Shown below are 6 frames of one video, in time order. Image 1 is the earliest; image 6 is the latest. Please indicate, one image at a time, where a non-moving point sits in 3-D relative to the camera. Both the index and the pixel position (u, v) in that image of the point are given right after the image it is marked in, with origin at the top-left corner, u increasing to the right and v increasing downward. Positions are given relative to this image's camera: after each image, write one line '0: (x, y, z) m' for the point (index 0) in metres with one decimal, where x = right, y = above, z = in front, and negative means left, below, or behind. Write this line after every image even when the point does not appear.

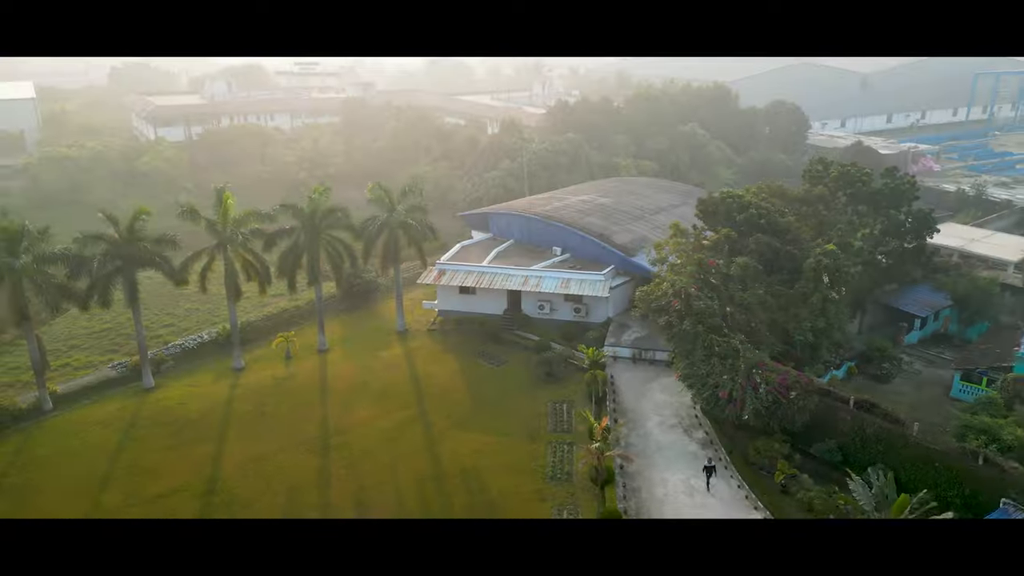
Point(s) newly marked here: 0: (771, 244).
0: (+6.8, +1.2, +17.6) m
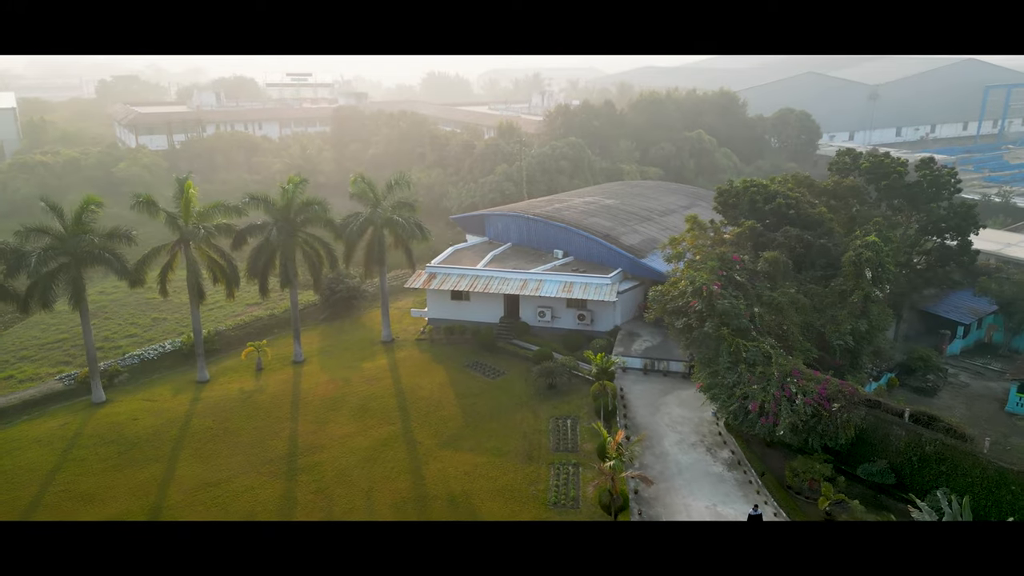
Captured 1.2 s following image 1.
0: (+6.7, +1.2, +15.5) m
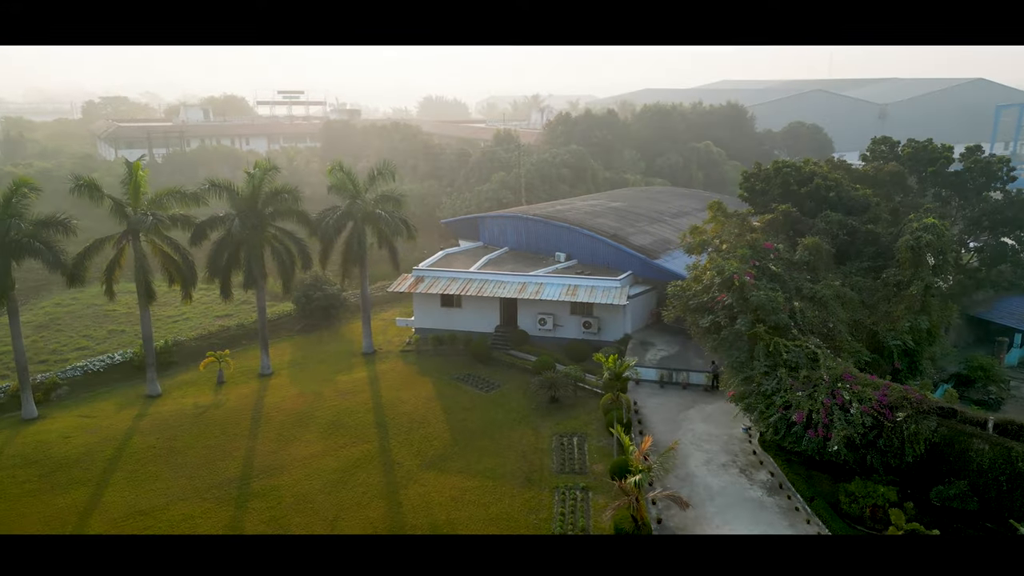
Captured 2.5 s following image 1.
0: (+6.6, +1.3, +13.4) m
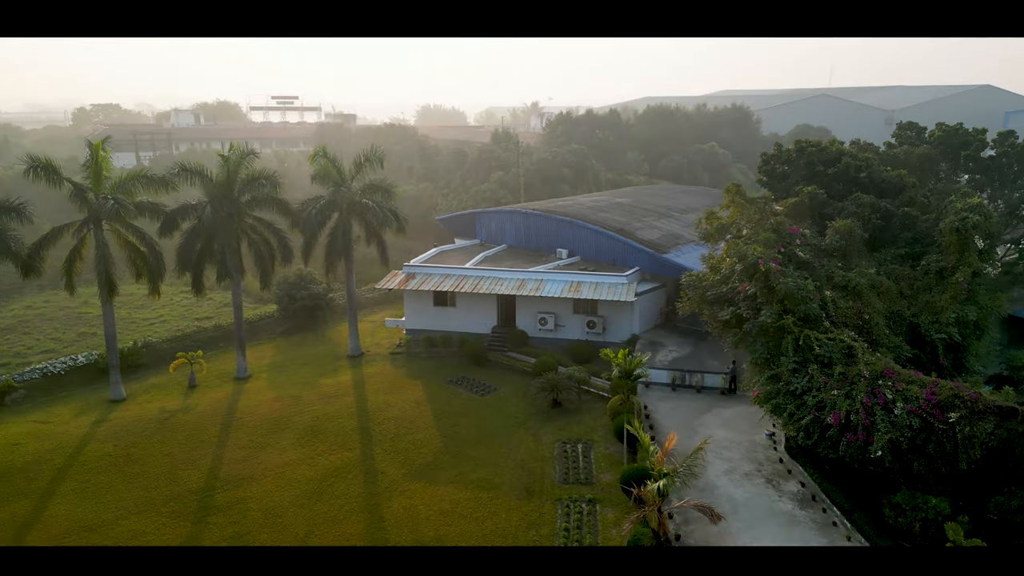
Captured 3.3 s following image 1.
0: (+6.6, +1.5, +12.1) m
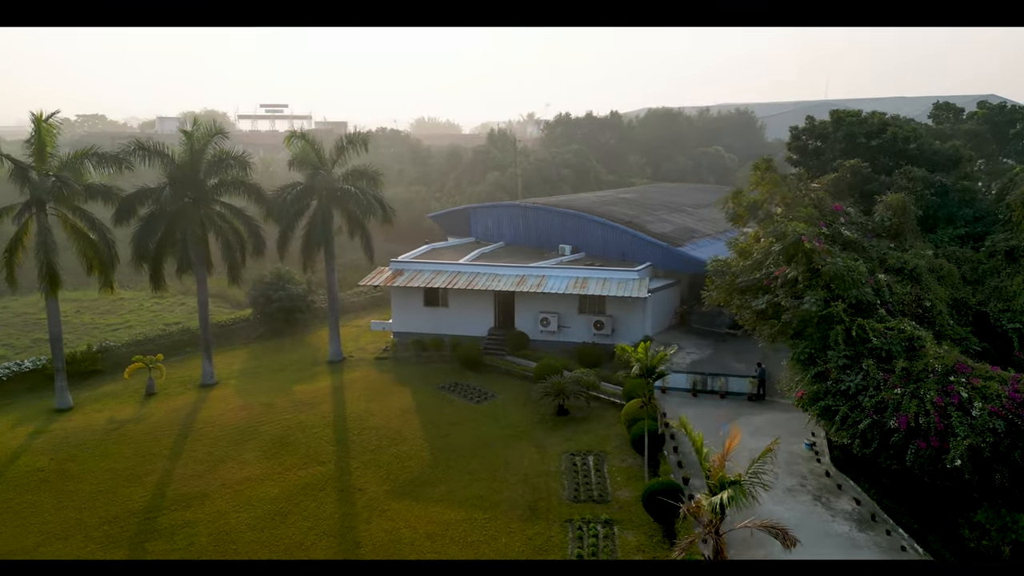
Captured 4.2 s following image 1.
0: (+6.6, +1.7, +10.6) m
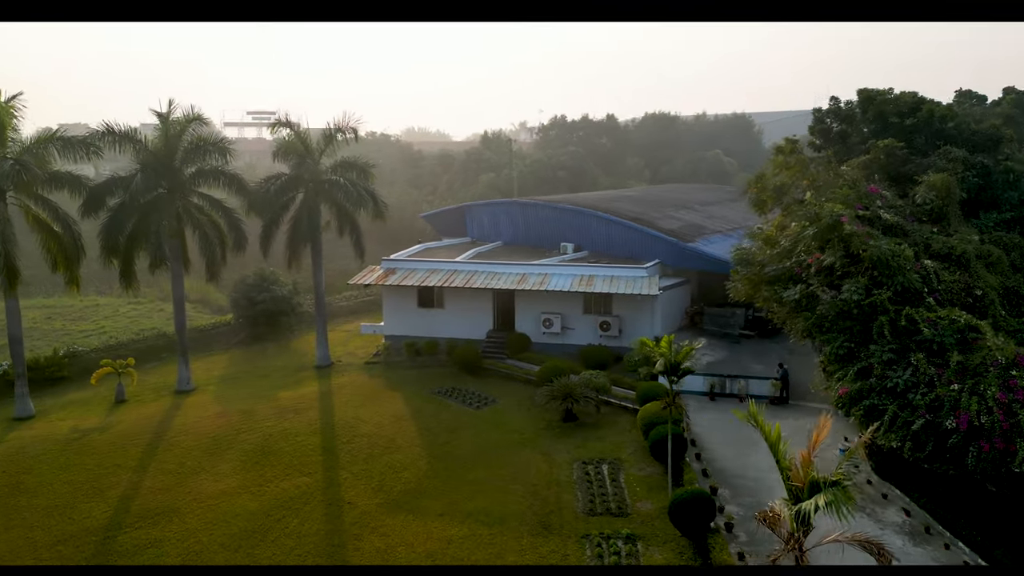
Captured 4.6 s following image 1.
0: (+6.7, +1.8, +9.8) m
